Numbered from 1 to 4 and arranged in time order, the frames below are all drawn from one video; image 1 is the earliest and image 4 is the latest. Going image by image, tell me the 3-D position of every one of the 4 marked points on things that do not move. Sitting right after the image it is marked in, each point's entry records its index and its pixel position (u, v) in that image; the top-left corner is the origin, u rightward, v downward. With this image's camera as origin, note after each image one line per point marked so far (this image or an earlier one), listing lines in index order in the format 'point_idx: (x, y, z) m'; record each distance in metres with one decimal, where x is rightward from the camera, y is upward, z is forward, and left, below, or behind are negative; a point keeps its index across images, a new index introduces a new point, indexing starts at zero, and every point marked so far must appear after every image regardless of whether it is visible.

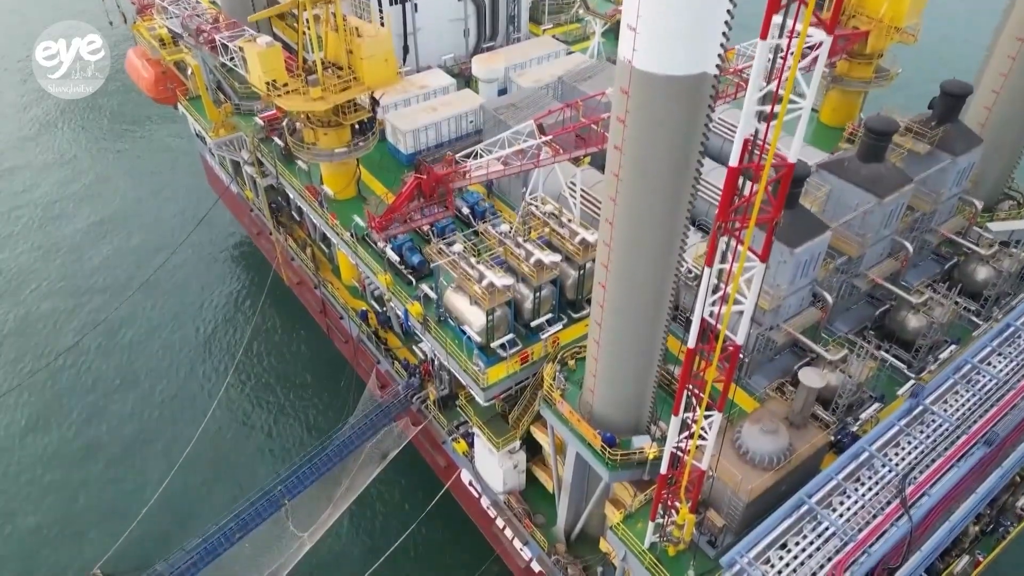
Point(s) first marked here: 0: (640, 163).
0: (+2.9, +2.8, +16.7) m
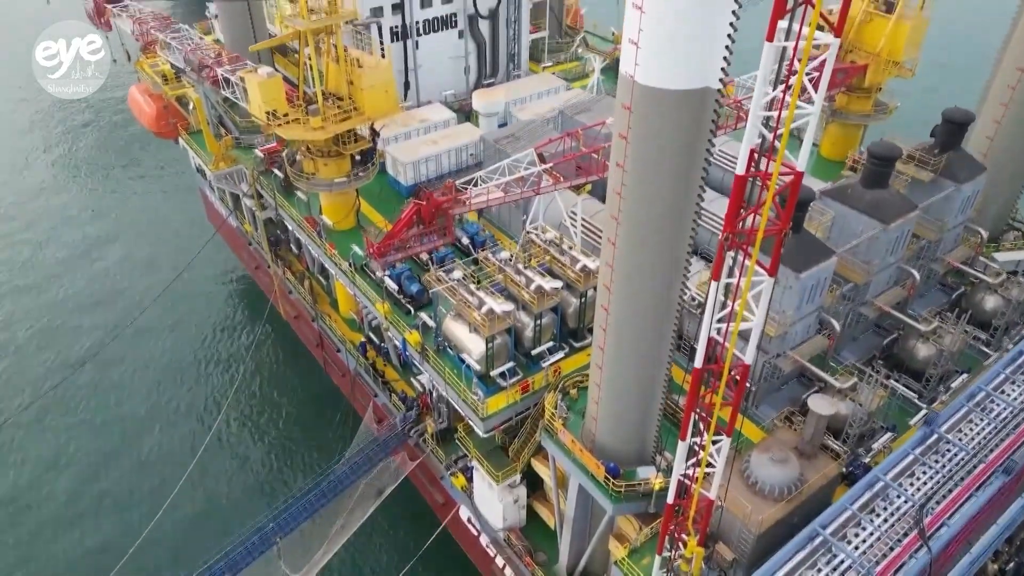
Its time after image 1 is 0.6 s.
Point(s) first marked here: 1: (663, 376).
0: (+2.9, +2.4, +16.4) m
1: (+4.0, -2.3, +19.5) m
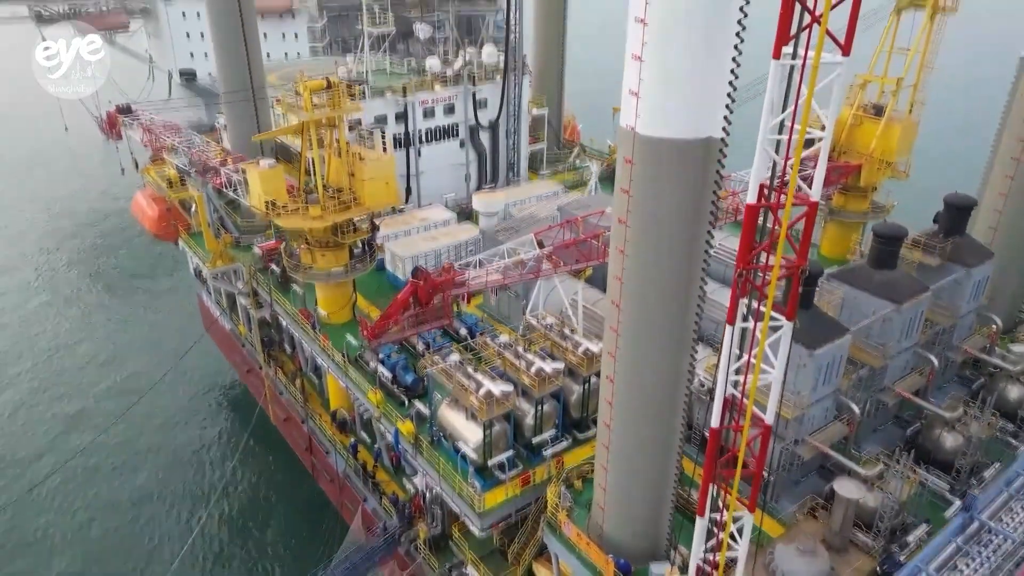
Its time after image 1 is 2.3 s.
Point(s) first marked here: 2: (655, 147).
0: (+2.9, +1.1, +15.8) m
1: (+4.0, -4.1, +18.0) m
2: (+2.9, +2.9, +15.0) m
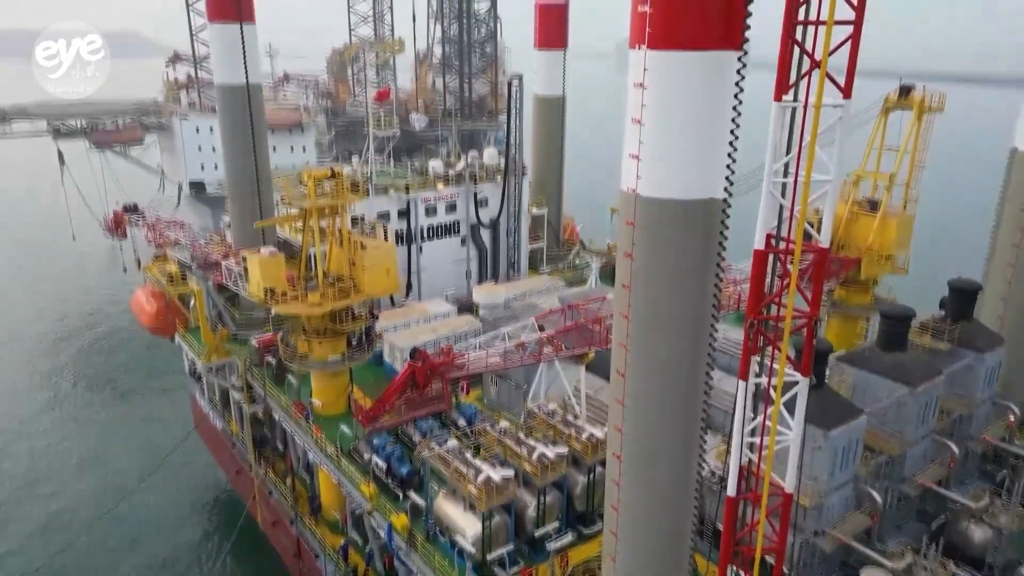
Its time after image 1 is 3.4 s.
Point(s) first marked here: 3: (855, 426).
0: (+3.0, -0.3, +15.4) m
1: (+4.0, -5.8, +16.8) m
2: (+2.9, +1.6, +14.9) m
3: (+9.2, -3.7, +19.7) m
